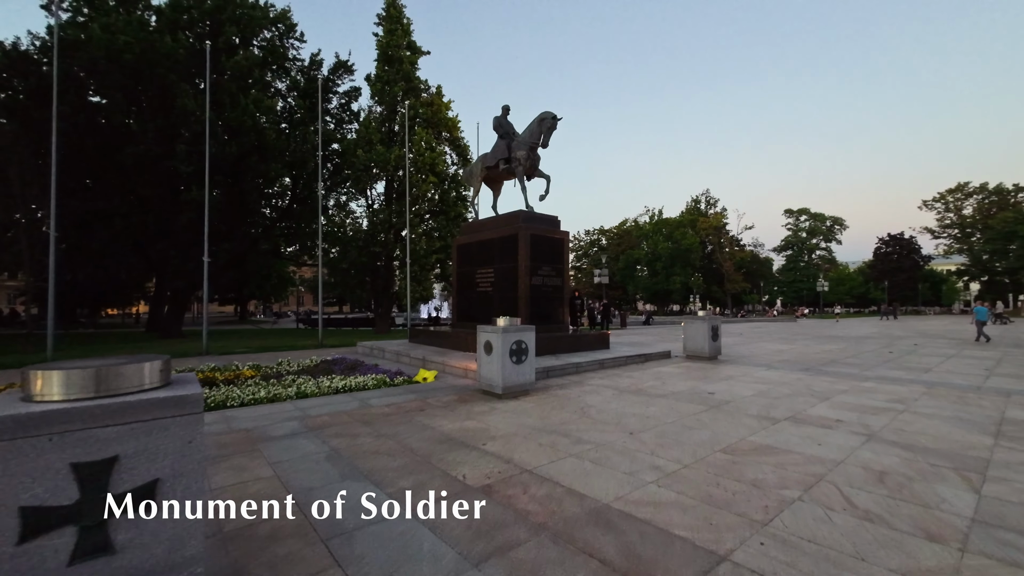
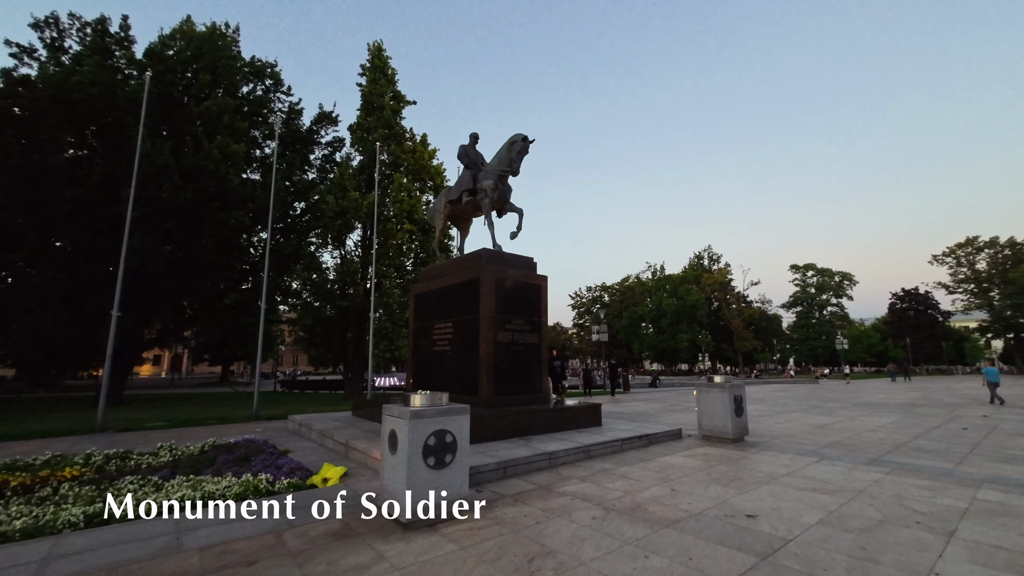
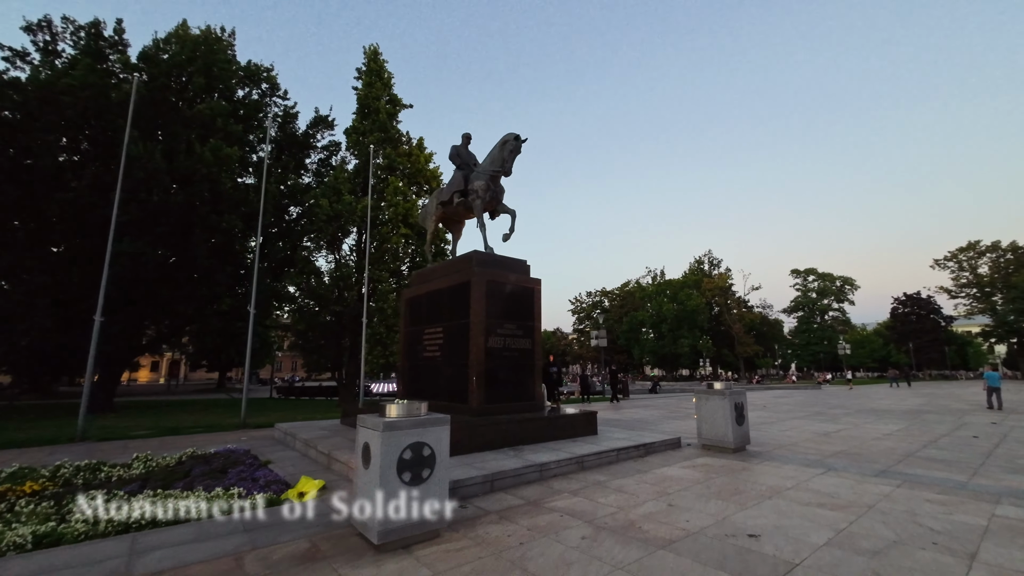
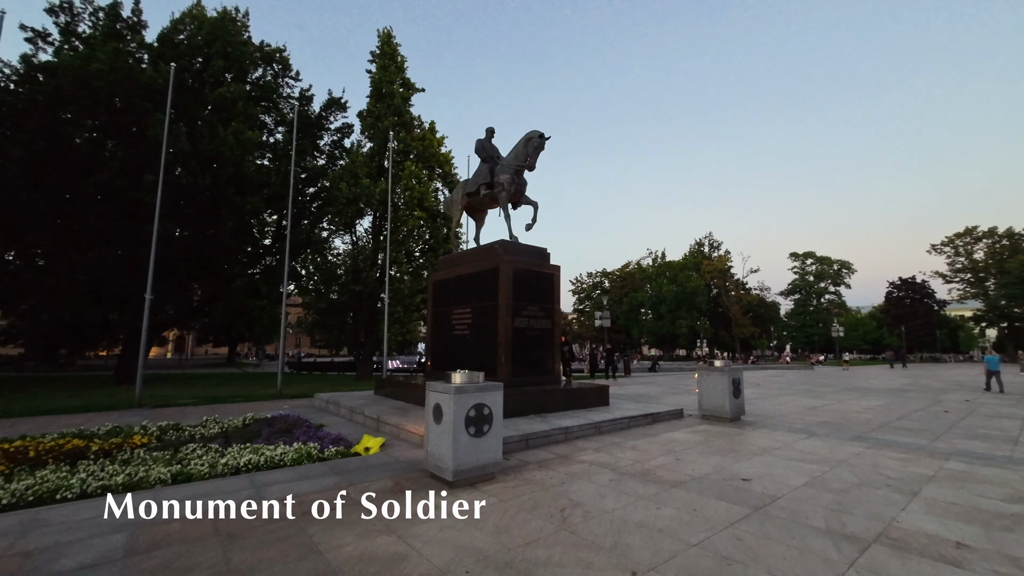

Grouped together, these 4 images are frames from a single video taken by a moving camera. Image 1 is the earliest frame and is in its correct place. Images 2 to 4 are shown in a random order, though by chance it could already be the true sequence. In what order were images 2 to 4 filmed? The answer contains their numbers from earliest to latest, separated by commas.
4, 2, 3
